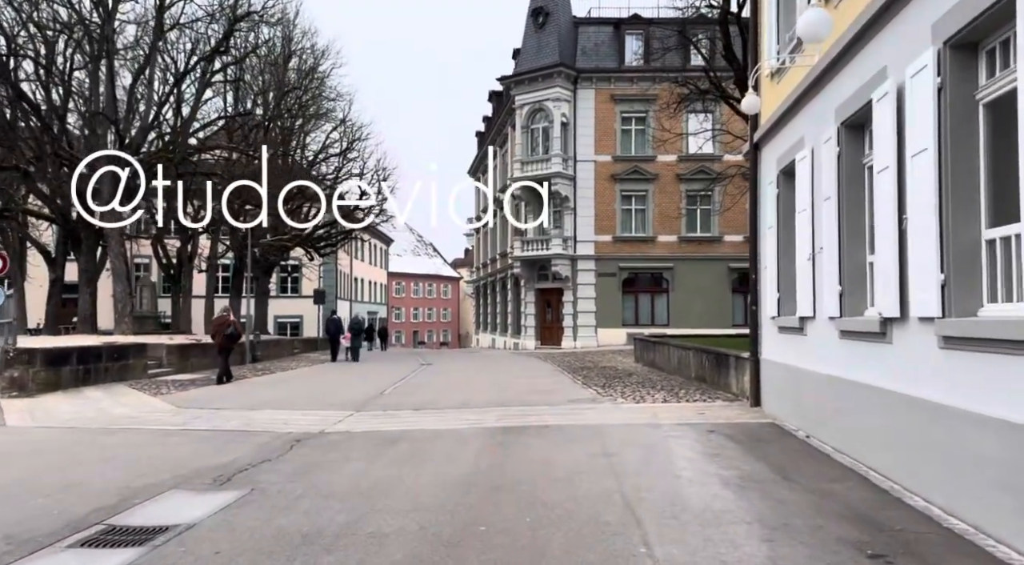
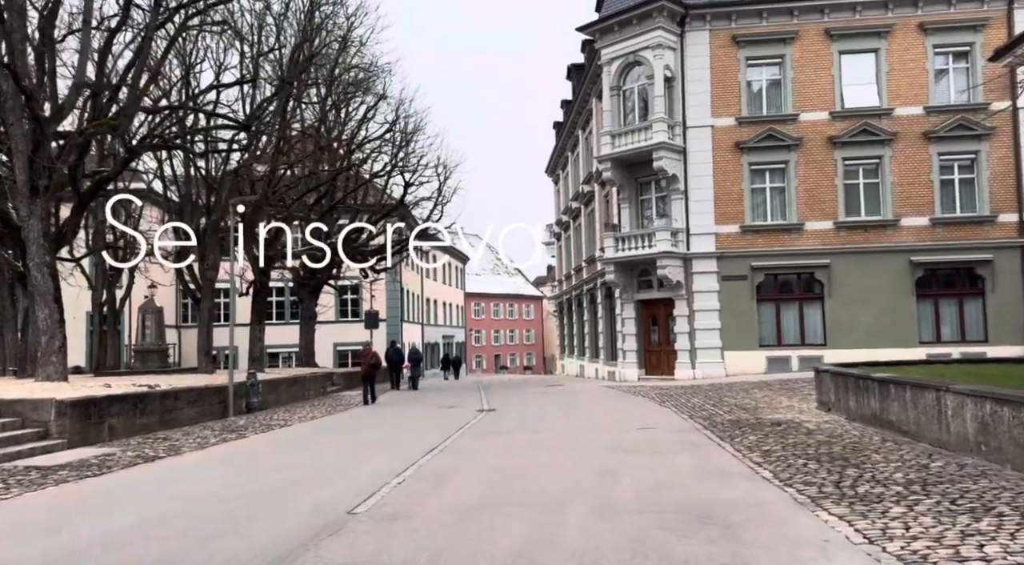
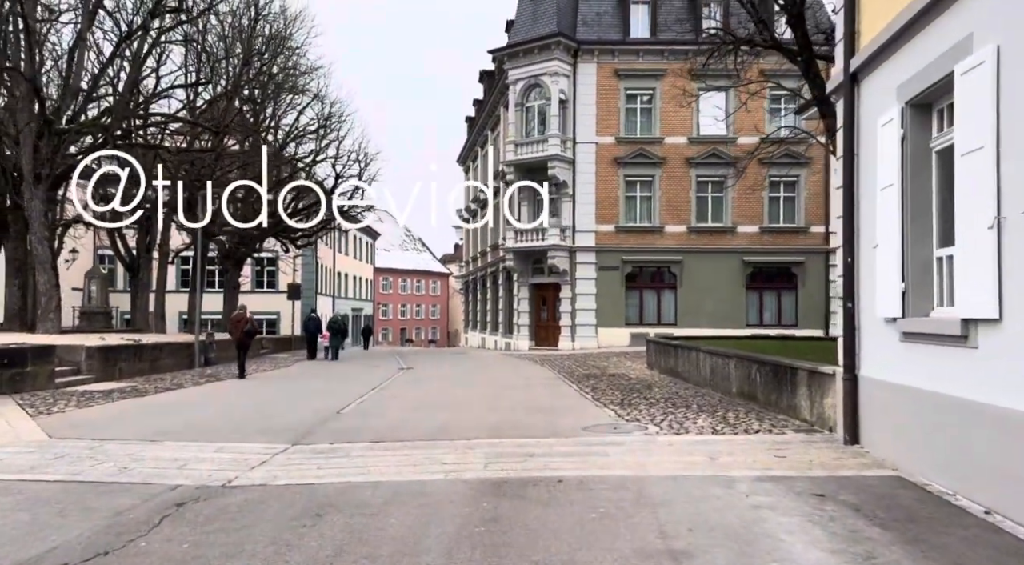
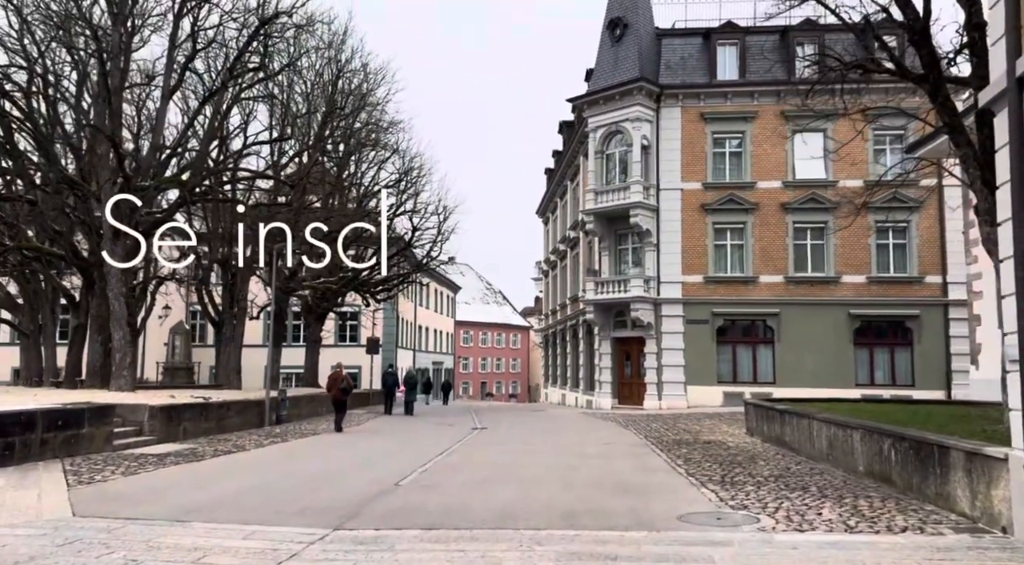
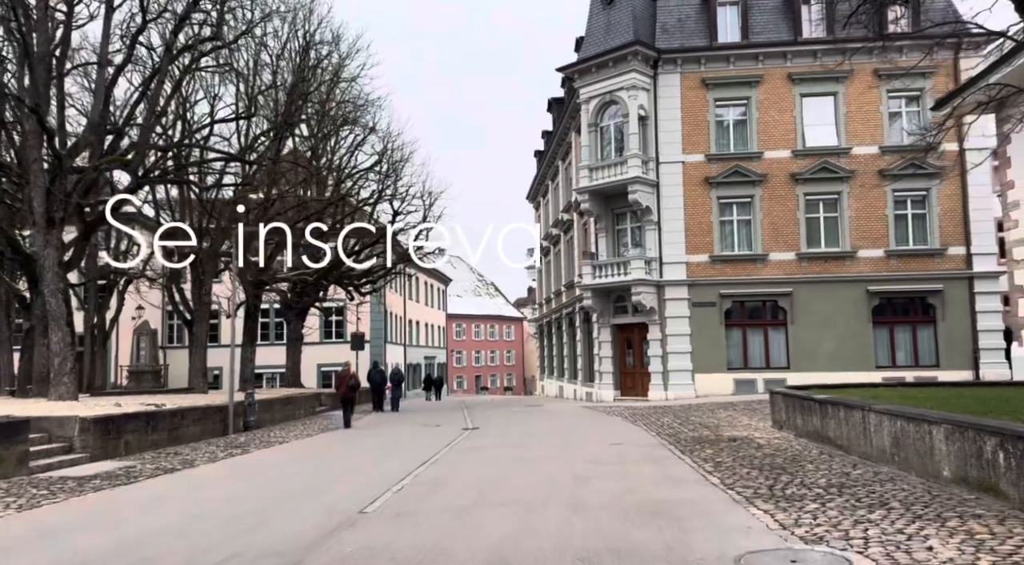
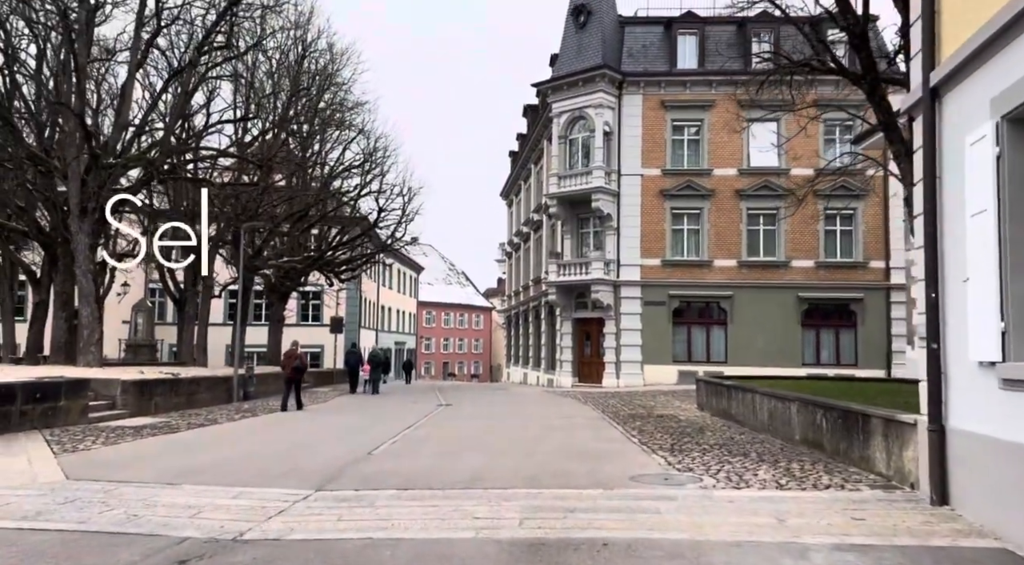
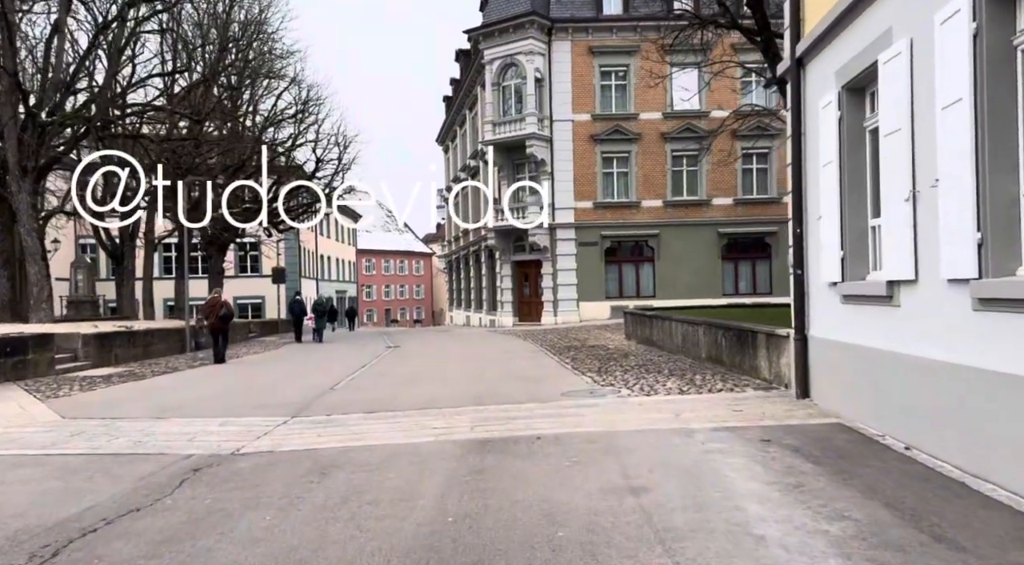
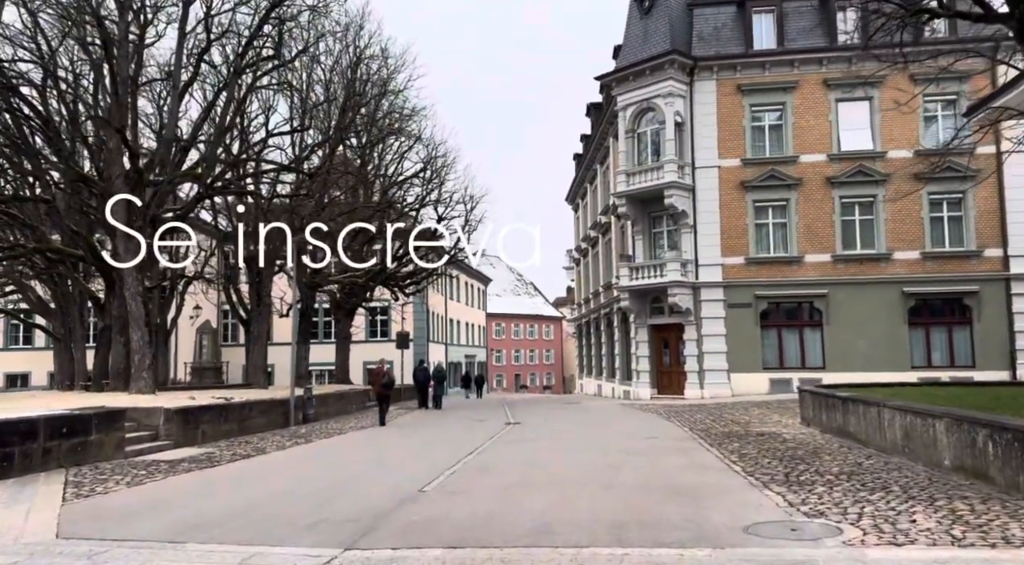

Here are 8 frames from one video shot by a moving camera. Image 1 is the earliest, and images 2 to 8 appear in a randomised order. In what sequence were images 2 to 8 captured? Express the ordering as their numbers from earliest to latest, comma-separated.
7, 3, 6, 4, 8, 5, 2
